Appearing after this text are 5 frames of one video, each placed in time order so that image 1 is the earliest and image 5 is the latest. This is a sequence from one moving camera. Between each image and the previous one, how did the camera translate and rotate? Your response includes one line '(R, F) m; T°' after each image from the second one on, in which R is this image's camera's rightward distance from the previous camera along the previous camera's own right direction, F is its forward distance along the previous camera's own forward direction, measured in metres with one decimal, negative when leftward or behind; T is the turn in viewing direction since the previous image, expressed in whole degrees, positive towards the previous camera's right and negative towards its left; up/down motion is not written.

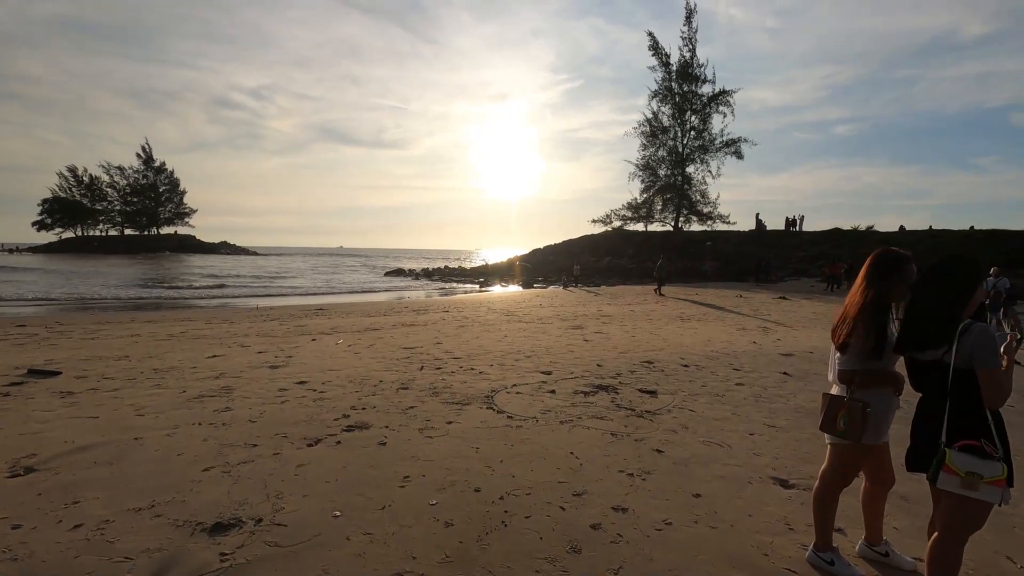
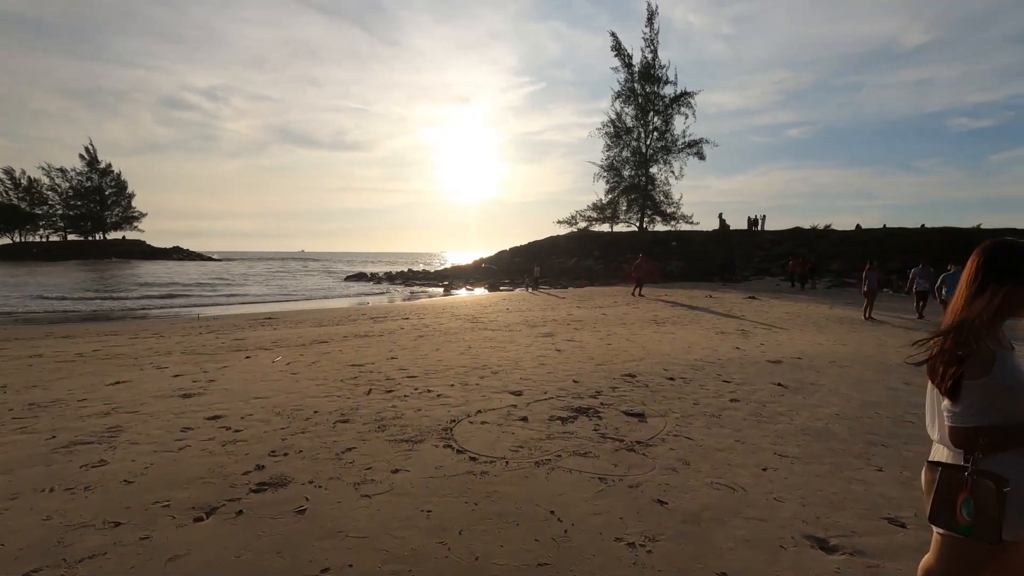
(0.0, +1.0) m; +4°
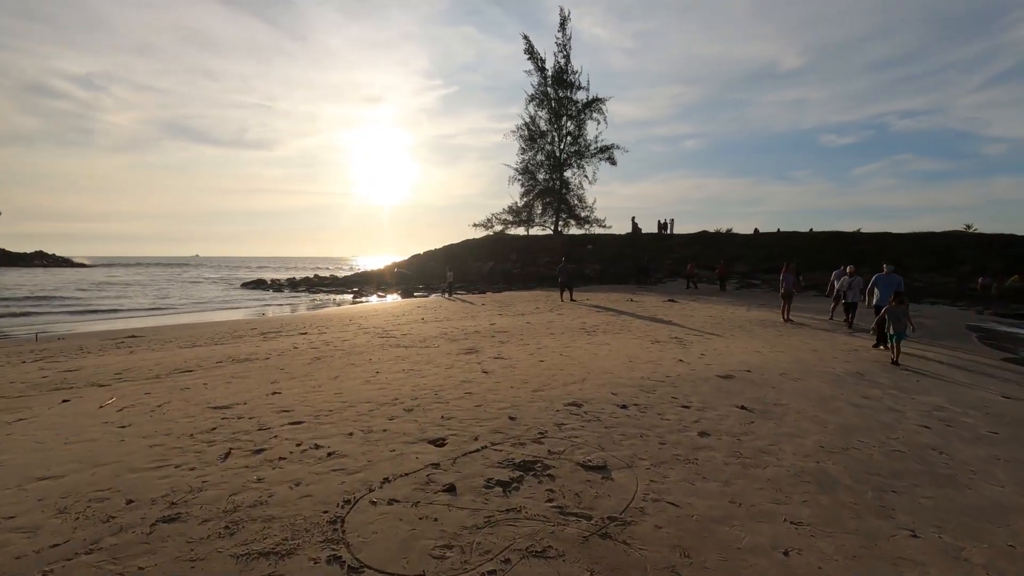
(0.0, +1.5) m; +9°
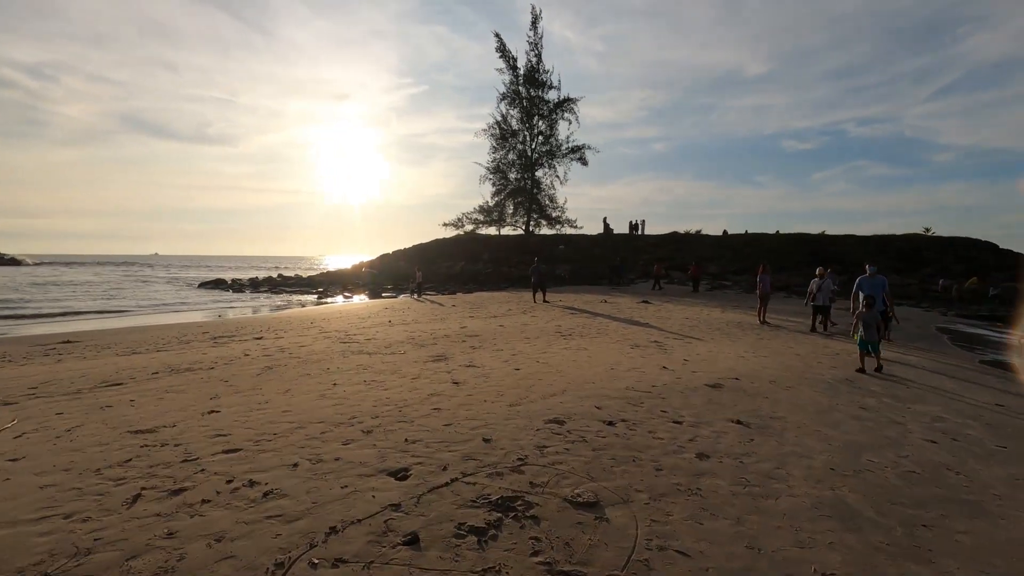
(0.0, +0.7) m; +3°
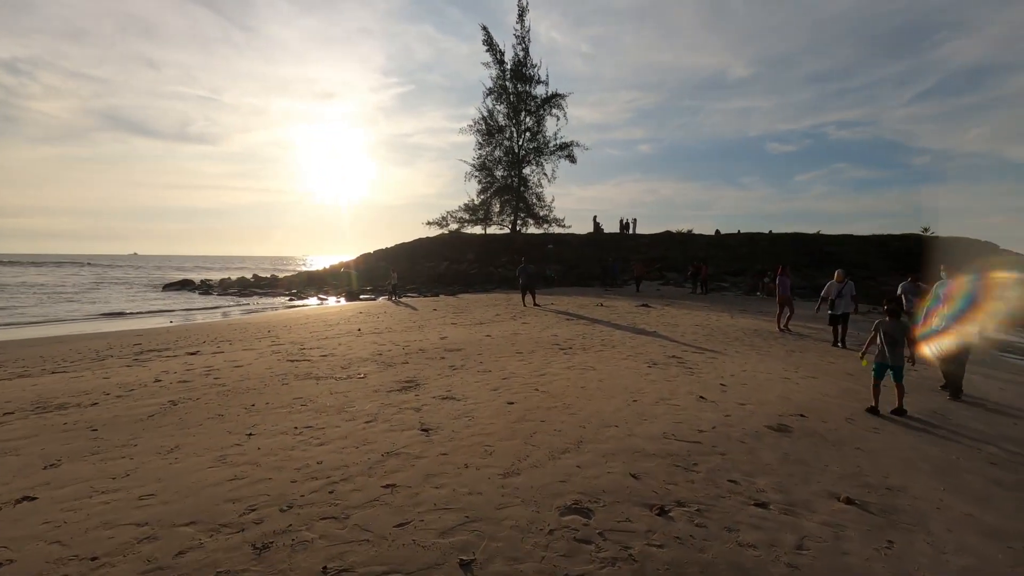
(-0.1, +2.0) m; +2°
